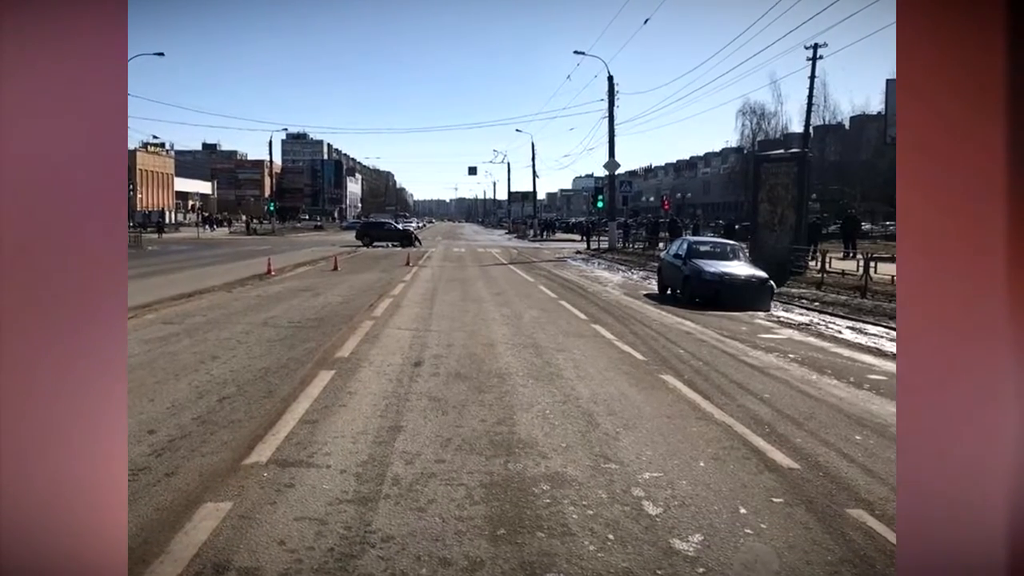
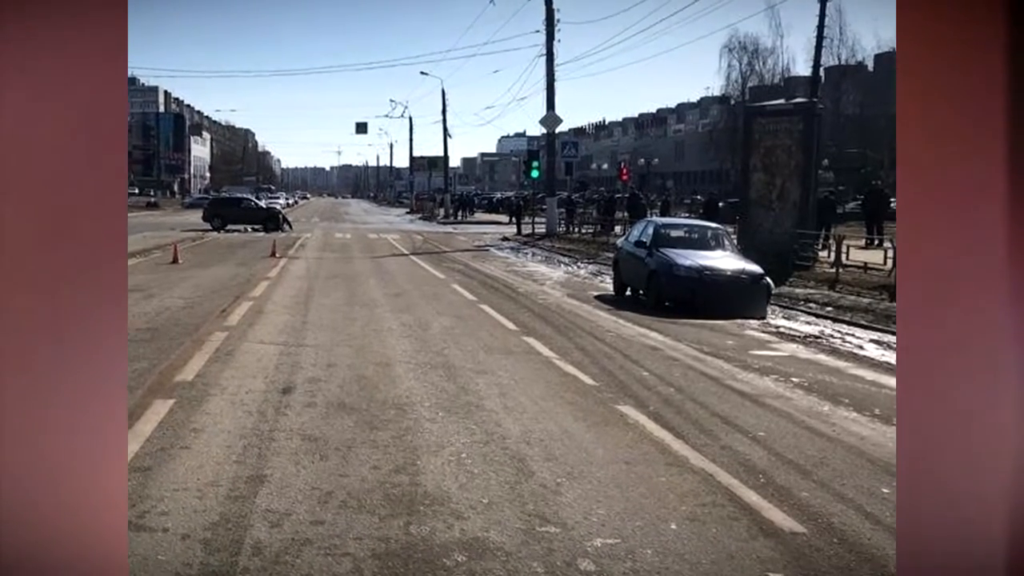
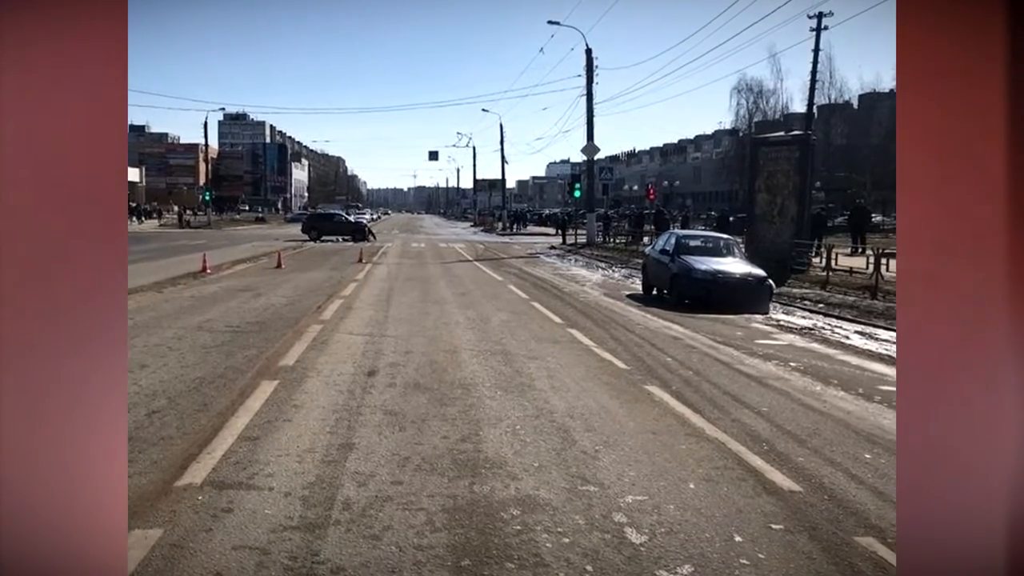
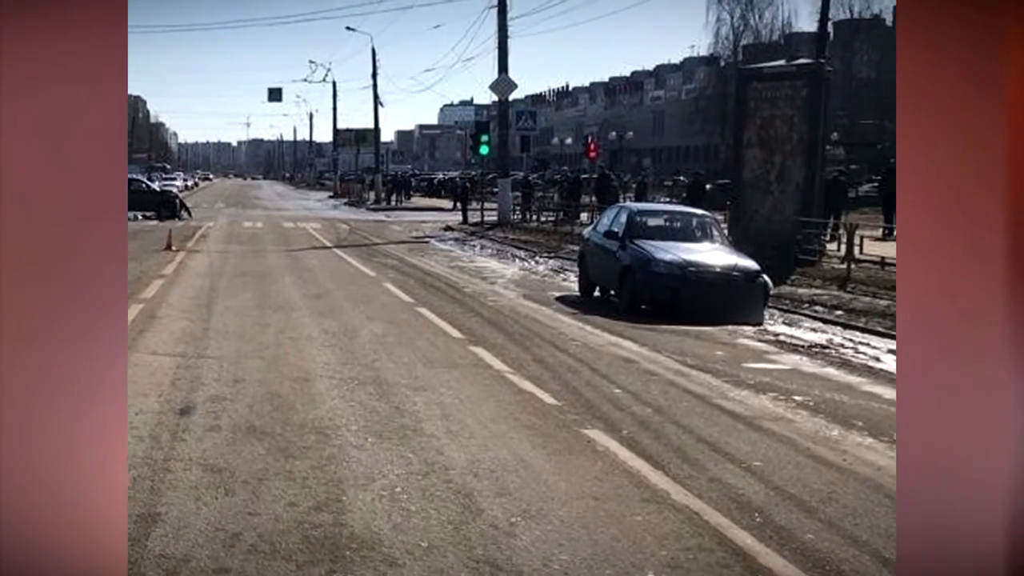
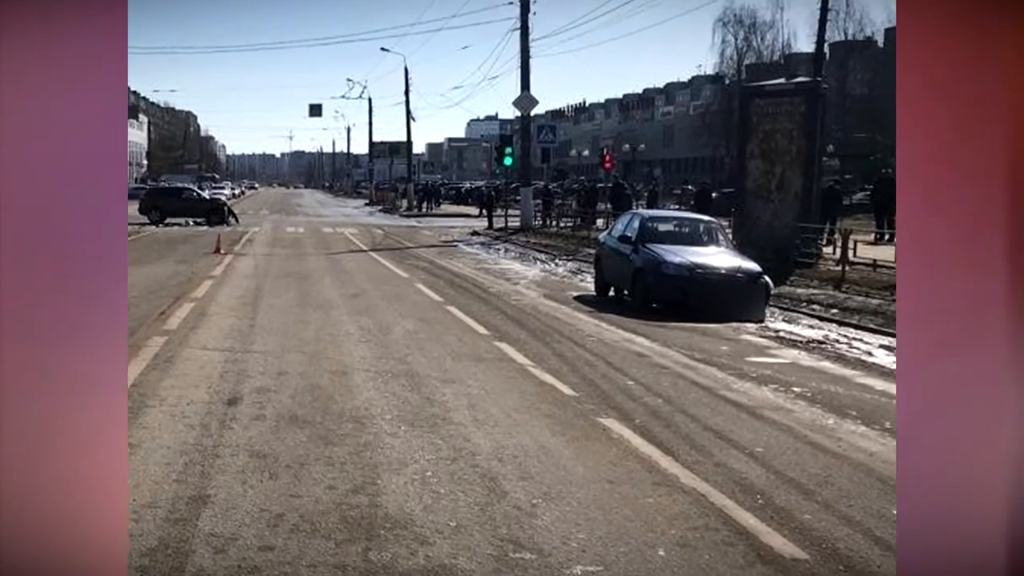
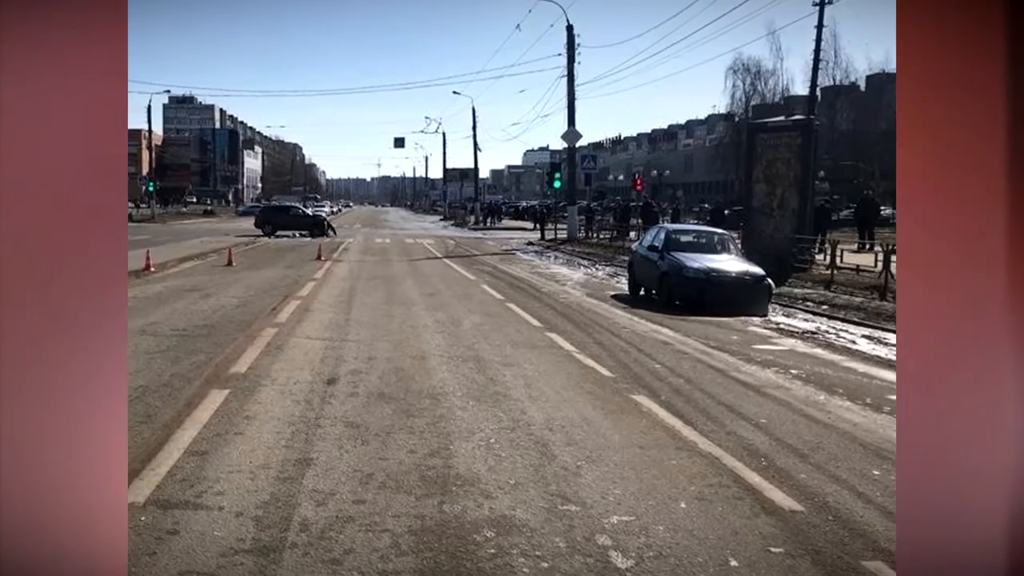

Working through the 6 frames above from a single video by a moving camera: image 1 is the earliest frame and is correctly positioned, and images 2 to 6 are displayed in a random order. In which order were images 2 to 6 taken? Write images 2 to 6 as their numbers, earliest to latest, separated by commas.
3, 6, 2, 5, 4
